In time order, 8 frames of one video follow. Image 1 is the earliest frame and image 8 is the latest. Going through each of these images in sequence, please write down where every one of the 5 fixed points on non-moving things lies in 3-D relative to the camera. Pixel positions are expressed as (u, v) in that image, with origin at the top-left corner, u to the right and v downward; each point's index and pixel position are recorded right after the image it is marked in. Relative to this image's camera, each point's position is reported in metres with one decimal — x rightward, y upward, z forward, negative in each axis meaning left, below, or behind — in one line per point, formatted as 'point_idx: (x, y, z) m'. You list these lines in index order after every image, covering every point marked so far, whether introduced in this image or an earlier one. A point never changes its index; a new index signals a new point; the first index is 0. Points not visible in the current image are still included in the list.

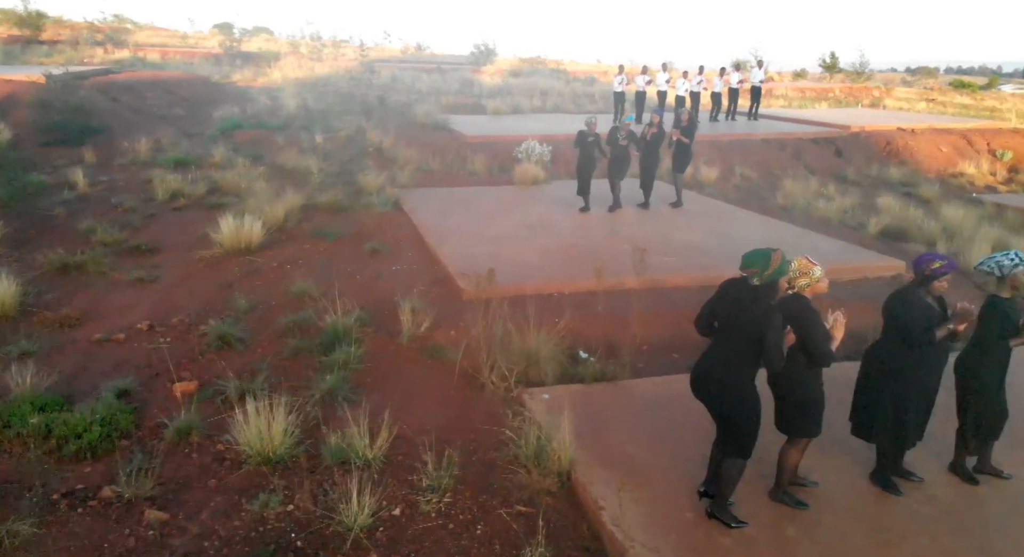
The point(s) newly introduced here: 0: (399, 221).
0: (-1.8, +1.0, +10.6) m
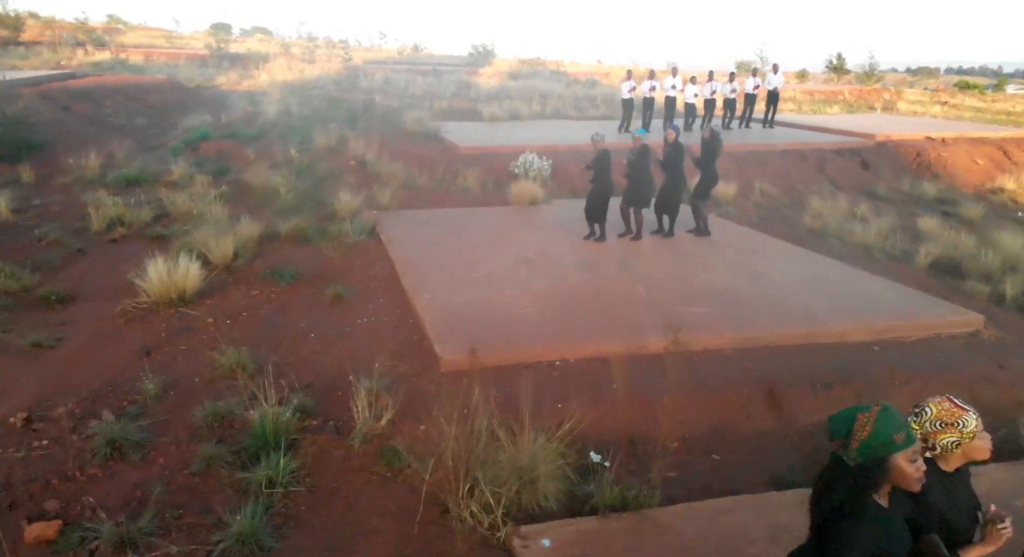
0: (-1.9, +0.4, +9.0) m
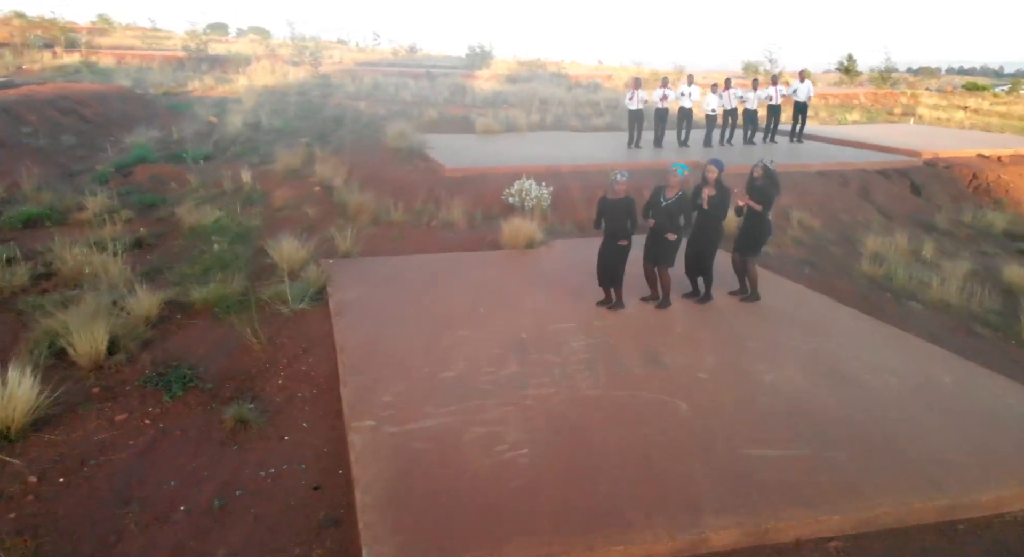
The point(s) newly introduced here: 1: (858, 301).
0: (-2.0, -0.5, +6.8) m
1: (+4.4, -0.3, +8.3) m
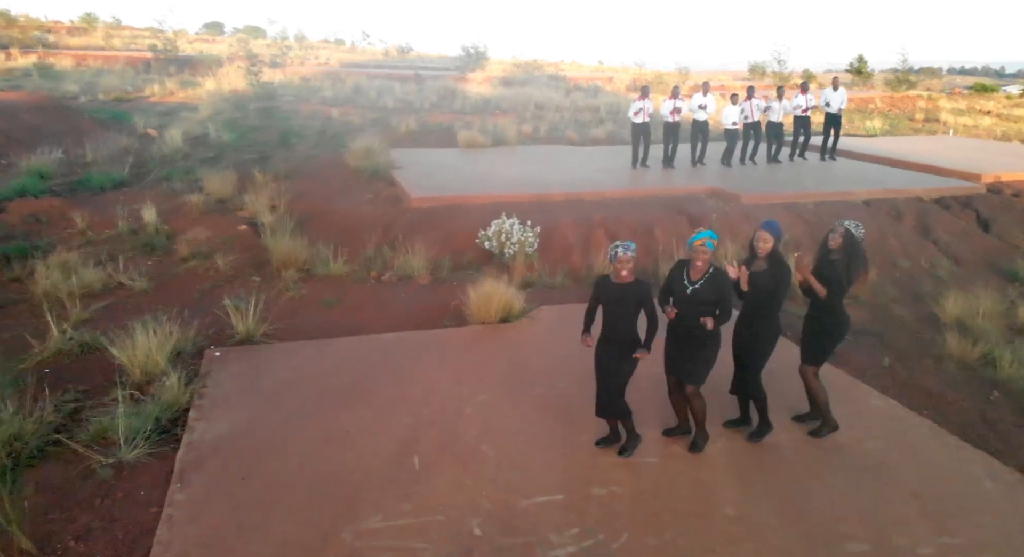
0: (-2.4, -1.5, +4.2) m
1: (+4.0, -1.2, +5.8) m
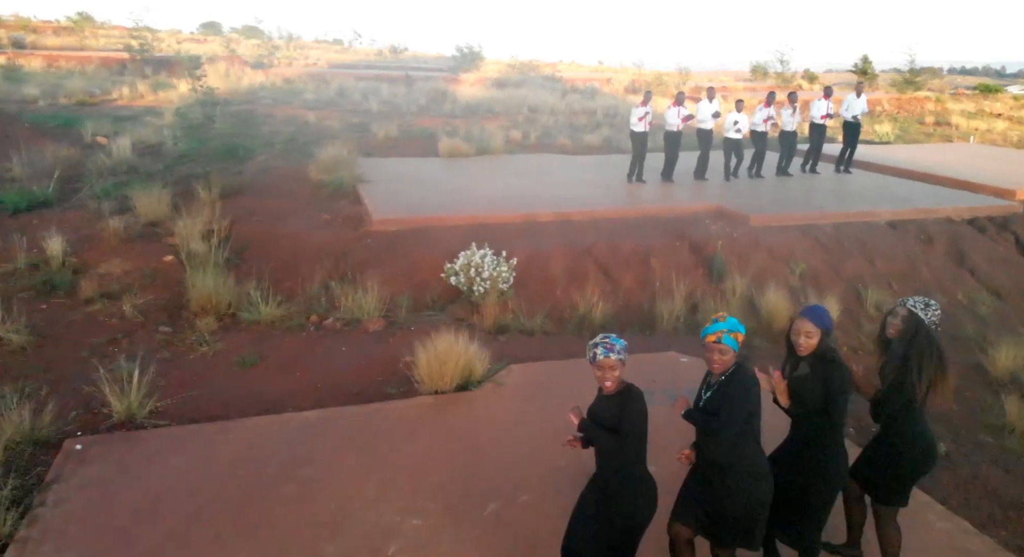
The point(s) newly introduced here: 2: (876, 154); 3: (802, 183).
0: (-2.7, -2.0, +2.8) m
1: (+3.7, -1.8, +4.3) m
2: (+9.2, +3.2, +16.8) m
3: (+5.8, +1.9, +13.3) m
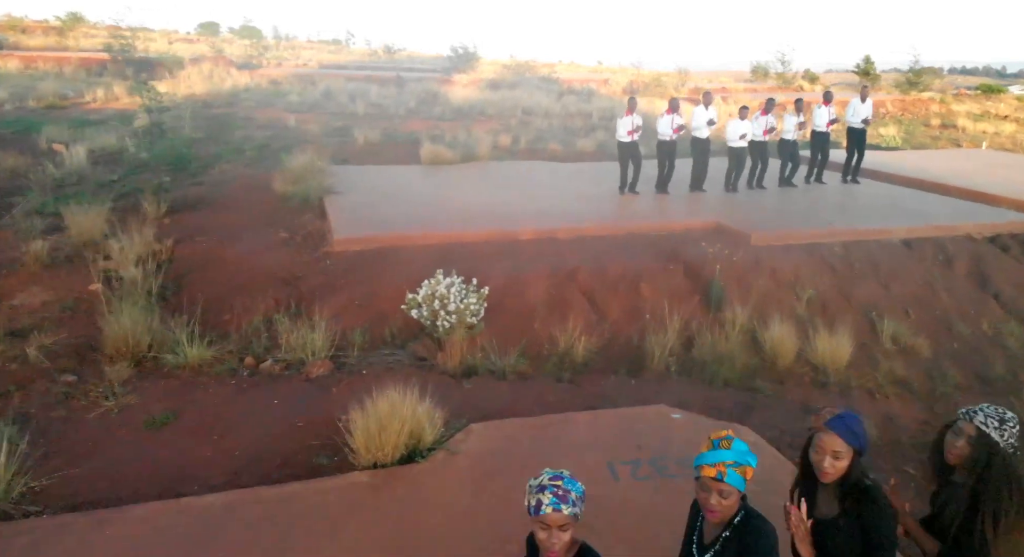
0: (-3.0, -2.3, +1.8) m
1: (+3.3, -2.1, +3.4) m
2: (+8.9, +2.8, +15.8) m
3: (+5.5, +1.6, +12.3) m
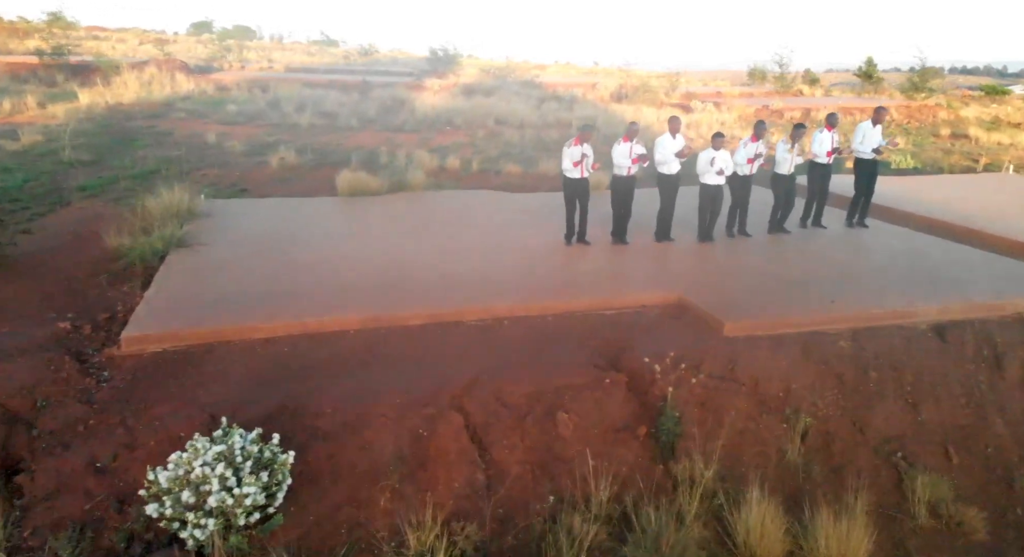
0: (-4.3, -3.4, -0.9) m
1: (+2.1, -3.2, +0.7) m
2: (+7.7, +1.7, +13.2) m
3: (+4.3, +0.5, +9.7) m
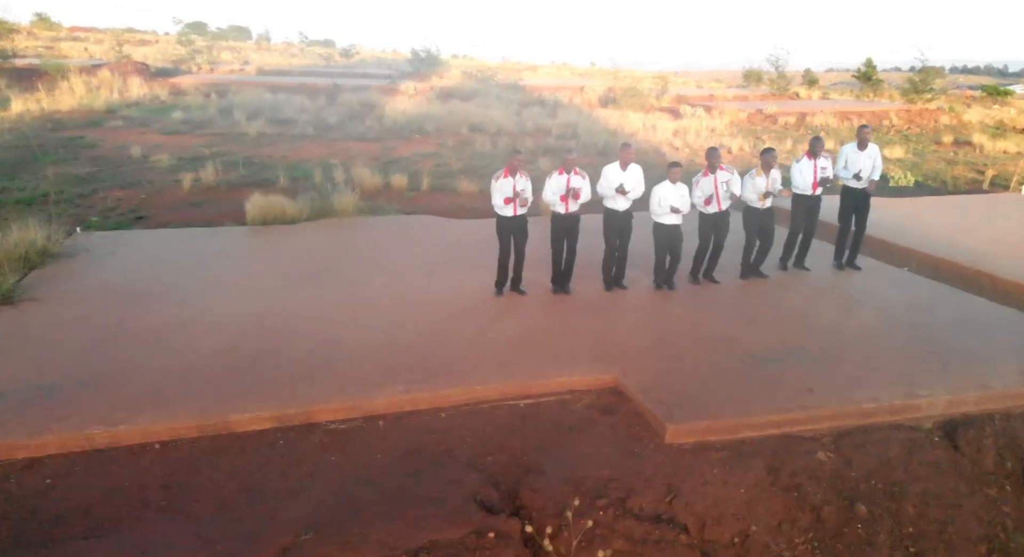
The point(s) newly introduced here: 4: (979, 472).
0: (-5.3, -4.1, -2.6) m
1: (+1.1, -3.9, -1.0) m
2: (+6.7, +1.0, +11.5) m
3: (+3.3, -0.2, +8.0) m
4: (+3.6, -1.5, +5.0) m
